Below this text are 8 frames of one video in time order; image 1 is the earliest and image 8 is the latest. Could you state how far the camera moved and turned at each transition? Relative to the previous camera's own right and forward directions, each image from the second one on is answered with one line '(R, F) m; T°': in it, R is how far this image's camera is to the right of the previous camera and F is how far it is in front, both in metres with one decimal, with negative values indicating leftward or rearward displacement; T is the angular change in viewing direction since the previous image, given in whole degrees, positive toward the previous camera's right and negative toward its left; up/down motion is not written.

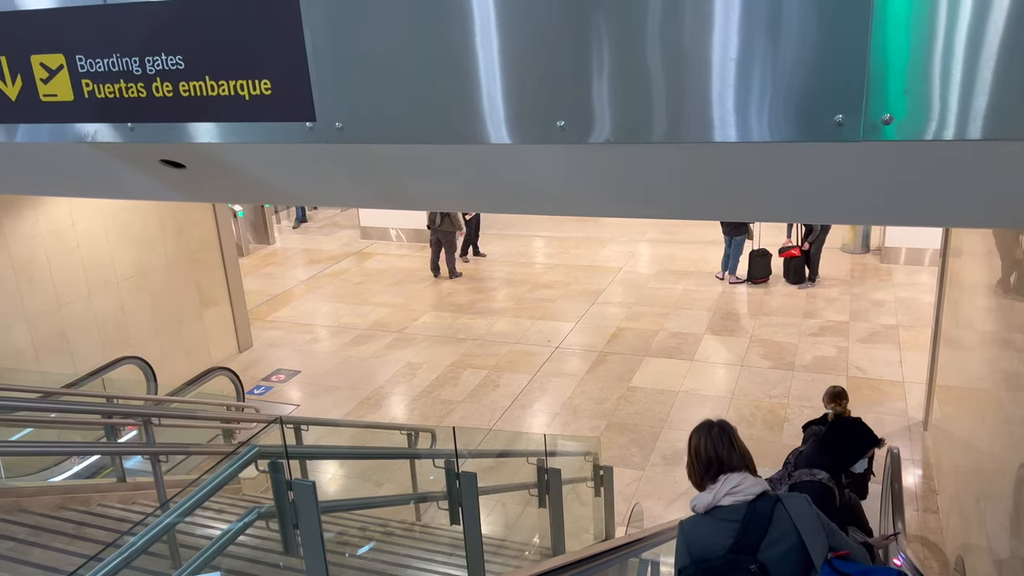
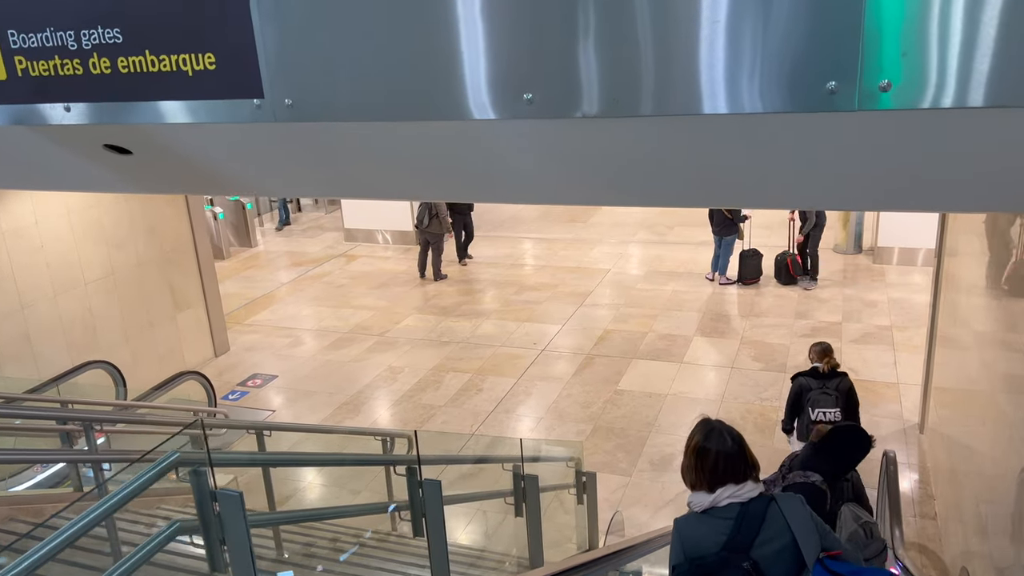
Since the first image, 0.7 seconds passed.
(+0.1, +0.2) m; 0°
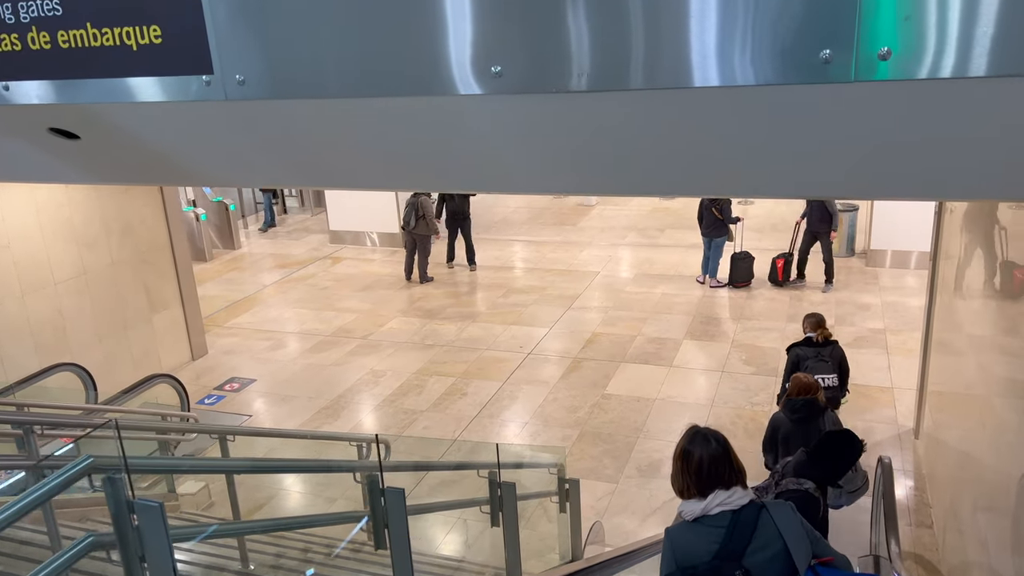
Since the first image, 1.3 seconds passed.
(+0.1, +0.2) m; 0°
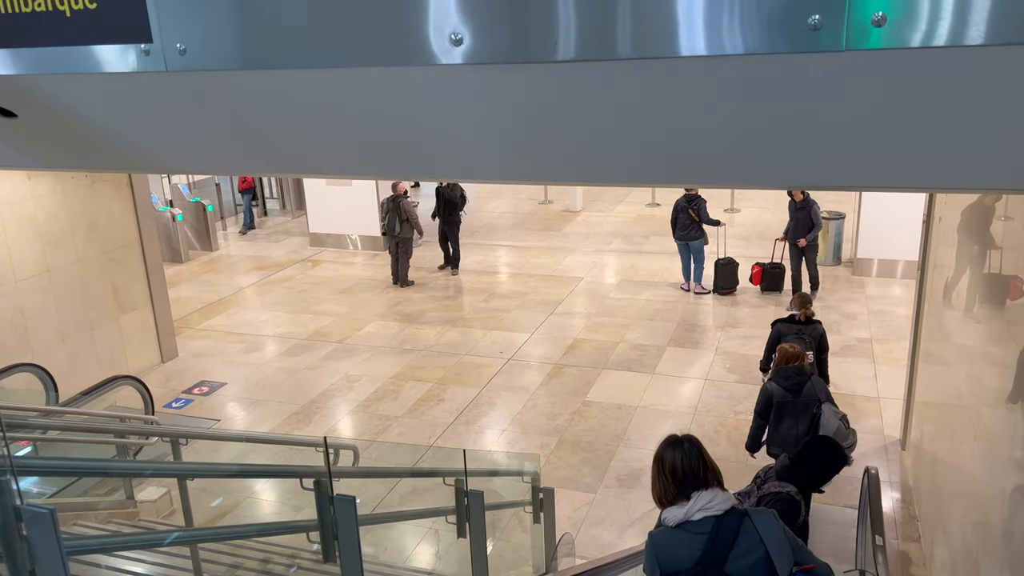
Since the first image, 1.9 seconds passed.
(+0.1, +0.2) m; +1°
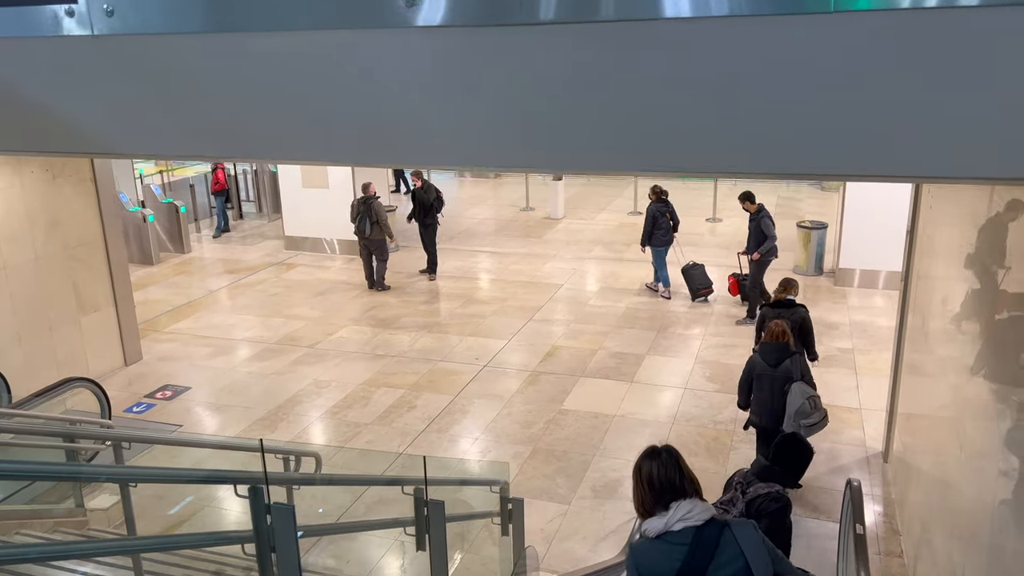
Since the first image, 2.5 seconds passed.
(+0.1, +0.2) m; +1°
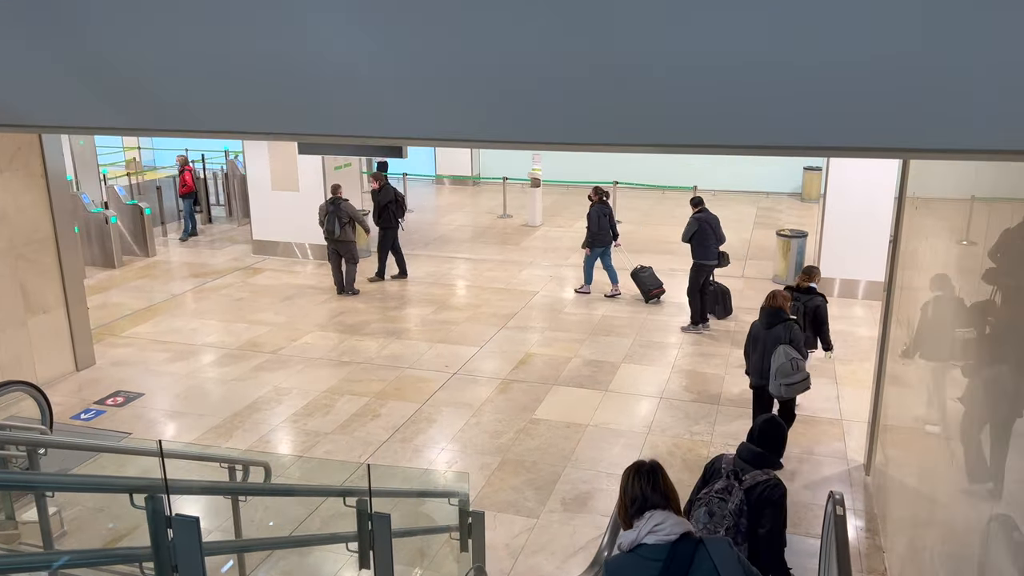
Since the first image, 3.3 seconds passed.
(+0.1, +0.3) m; +1°
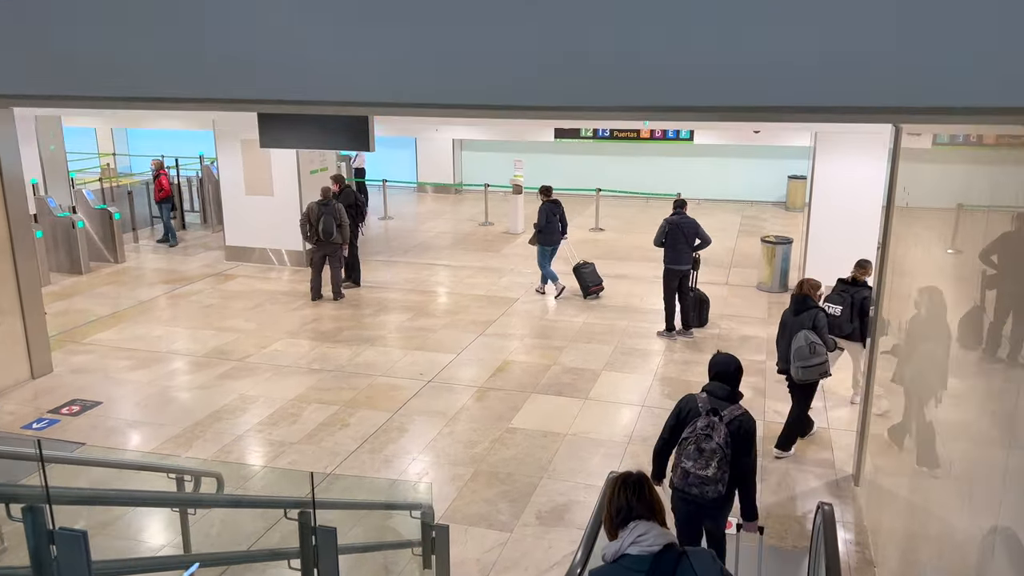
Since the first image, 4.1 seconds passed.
(+0.1, +0.3) m; +1°
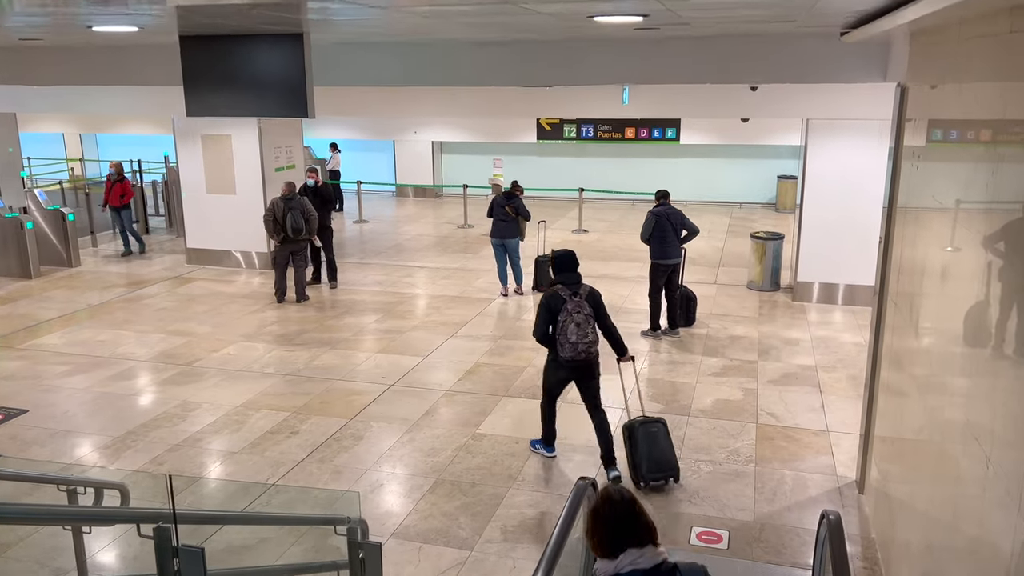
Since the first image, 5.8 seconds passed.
(+0.2, +0.6) m; +1°
